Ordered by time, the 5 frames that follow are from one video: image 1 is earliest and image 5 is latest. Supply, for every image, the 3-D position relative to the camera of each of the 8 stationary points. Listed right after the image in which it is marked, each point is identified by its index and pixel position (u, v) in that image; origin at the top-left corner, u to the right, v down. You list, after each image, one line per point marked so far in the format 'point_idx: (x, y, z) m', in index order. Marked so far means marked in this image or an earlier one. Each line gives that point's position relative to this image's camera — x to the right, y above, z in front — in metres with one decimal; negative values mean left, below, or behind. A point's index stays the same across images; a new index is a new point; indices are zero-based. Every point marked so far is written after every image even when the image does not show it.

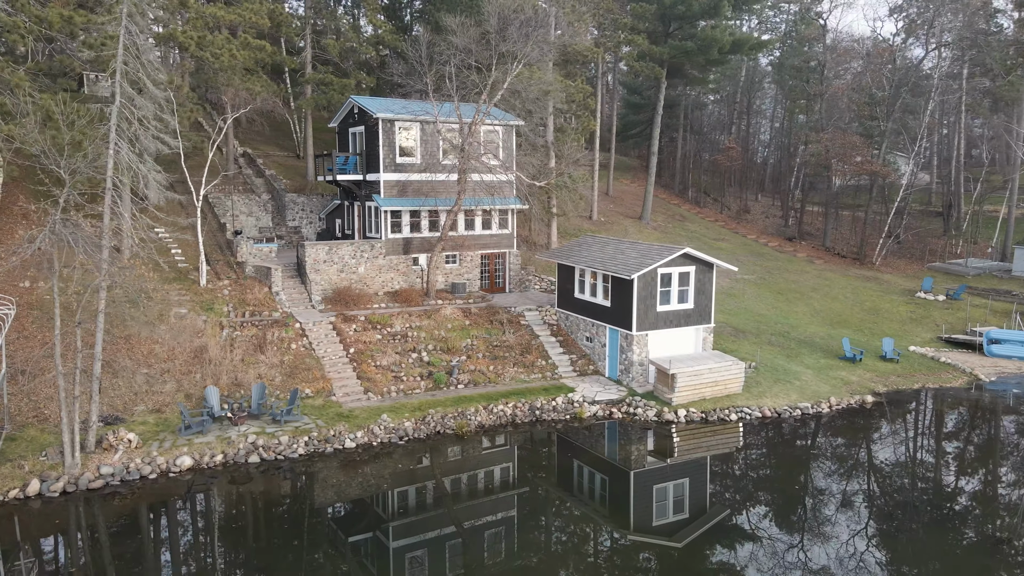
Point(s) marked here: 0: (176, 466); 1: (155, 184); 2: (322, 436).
0: (-8.8, -4.4, +15.5) m
1: (-8.3, +2.4, +14.4) m
2: (-5.7, -4.1, +17.3) m
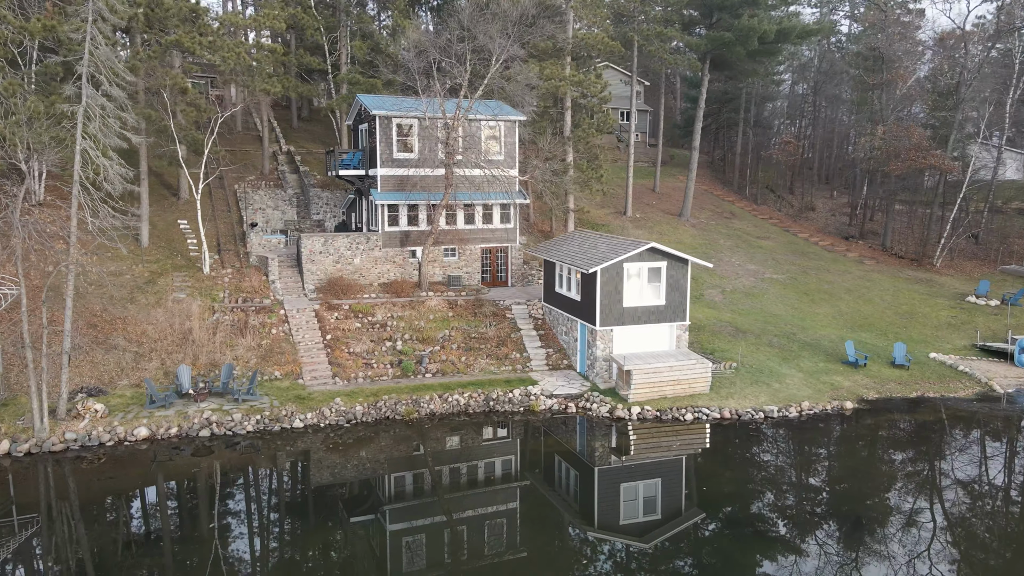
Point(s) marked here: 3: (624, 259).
0: (-10.5, -4.0, +16.9) m
1: (-10.1, +2.8, +15.7) m
2: (-7.2, -3.7, +18.2) m
3: (+3.5, +0.9, +19.6) m
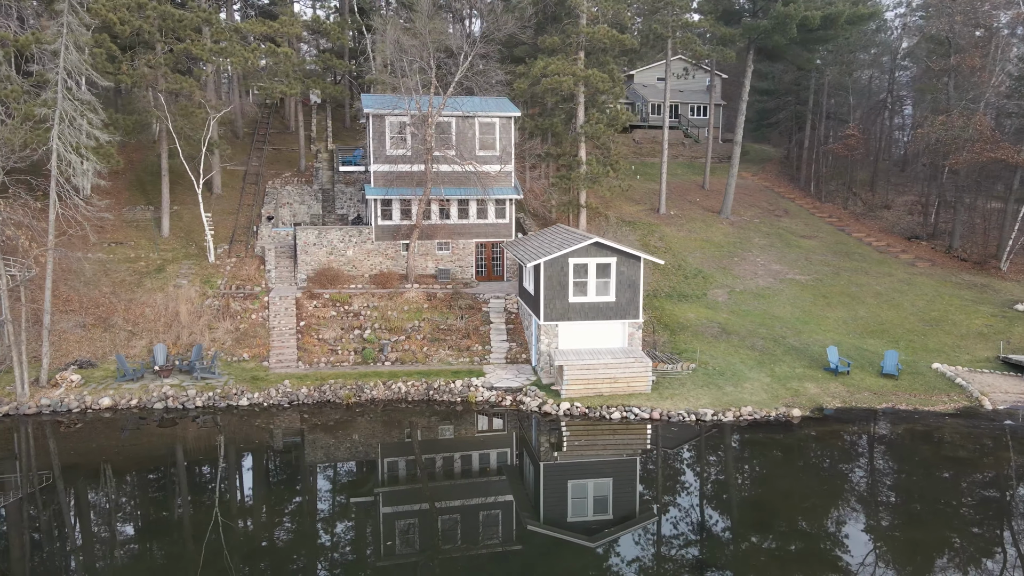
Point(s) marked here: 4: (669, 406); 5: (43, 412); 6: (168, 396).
0: (-12.6, -3.5, +18.8) m
1: (-12.2, +3.3, +17.6) m
2: (-9.1, -3.3, +19.7) m
3: (+1.7, +1.1, +19.4) m
4: (+4.6, -3.6, +18.9) m
5: (-13.9, -3.7, +18.4) m
6: (-10.8, -3.4, +19.4) m
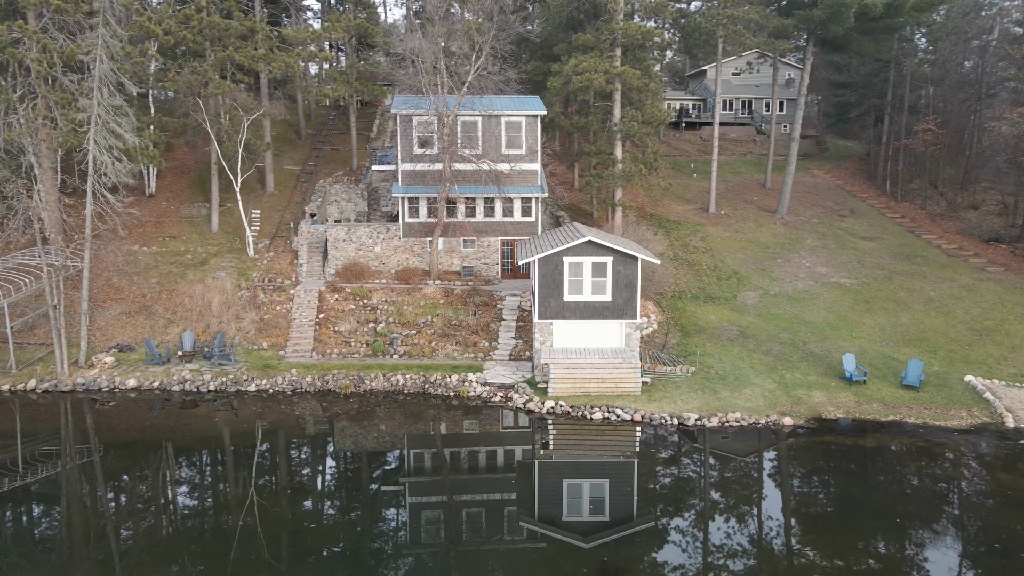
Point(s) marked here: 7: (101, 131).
0: (-12.8, -3.2, +20.7) m
1: (-12.4, +3.6, +19.4) m
2: (-9.3, -3.1, +21.1) m
3: (+1.6, +1.1, +19.4) m
4: (+4.3, -3.6, +18.6) m
5: (-14.1, -3.3, +20.4) m
6: (-10.9, -3.1, +21.1) m
7: (-13.1, +5.0, +19.7) m
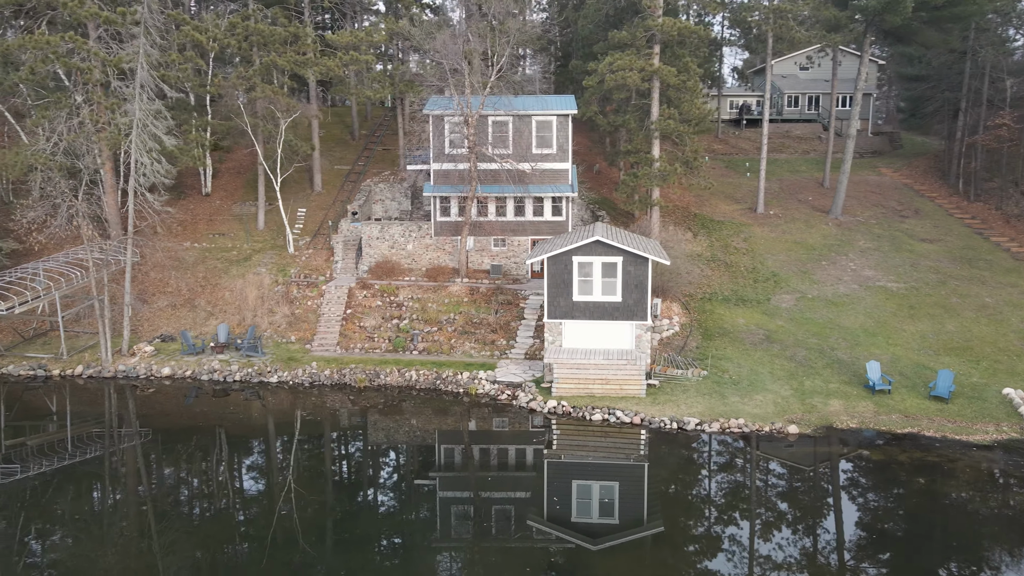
0: (-12.3, -3.0, +22.2) m
1: (-12.0, +3.8, +20.8) m
2: (-8.8, -2.9, +22.3) m
3: (+1.9, +1.1, +19.5) m
4: (+4.4, -3.7, +18.4) m
5: (-13.7, -3.1, +22.1) m
6: (-10.4, -2.9, +22.4) m
7: (-12.6, +5.3, +21.2) m
